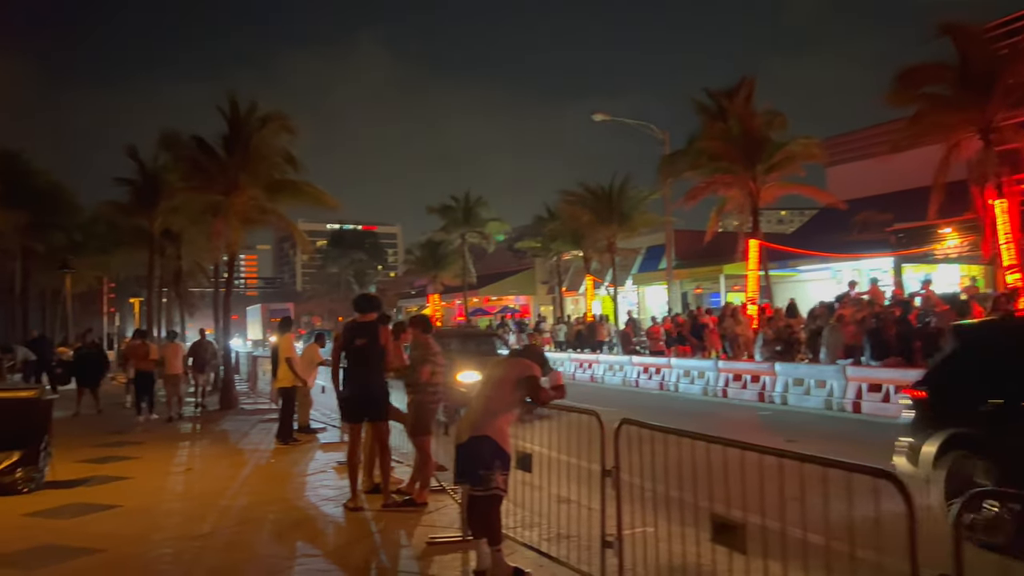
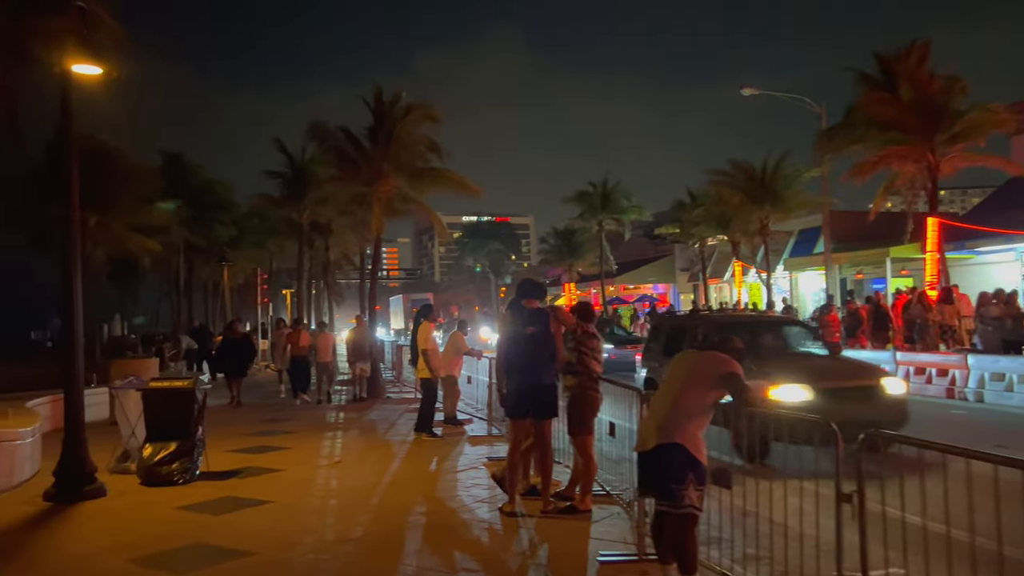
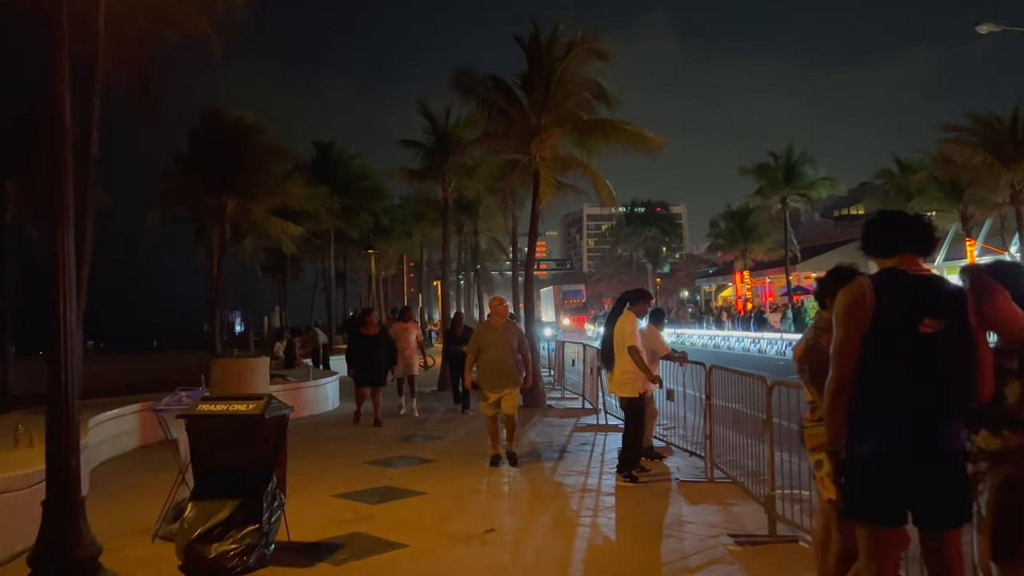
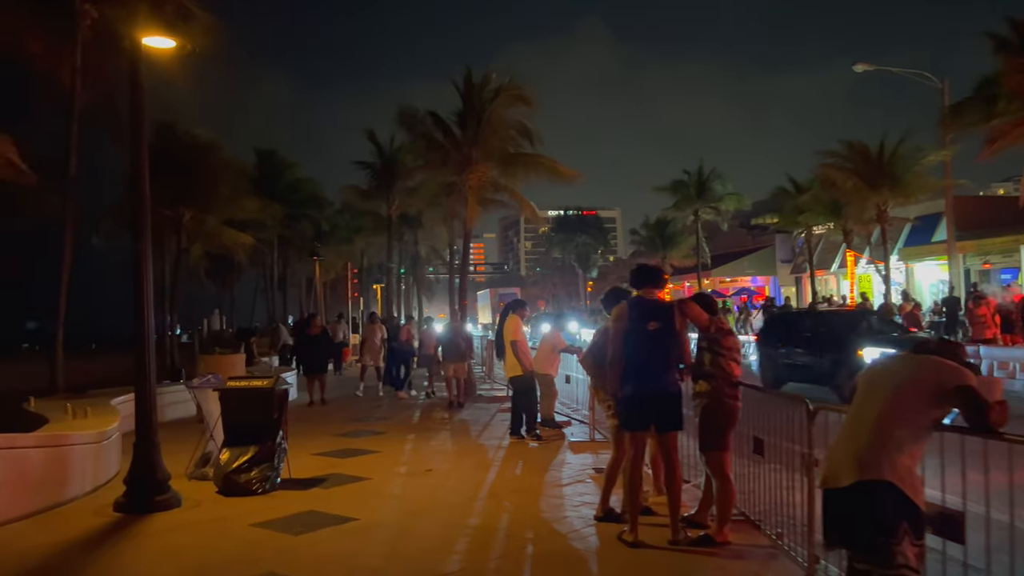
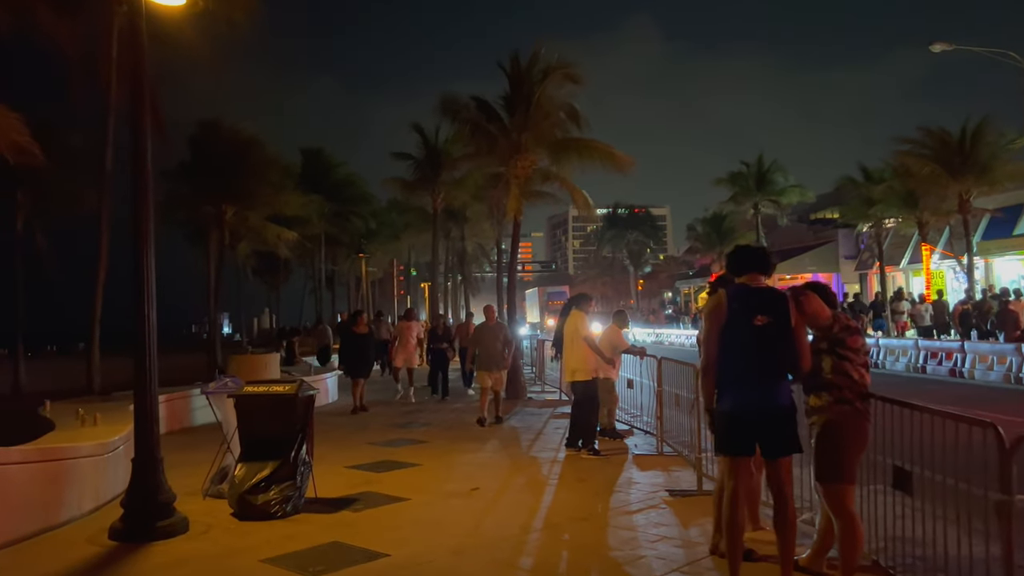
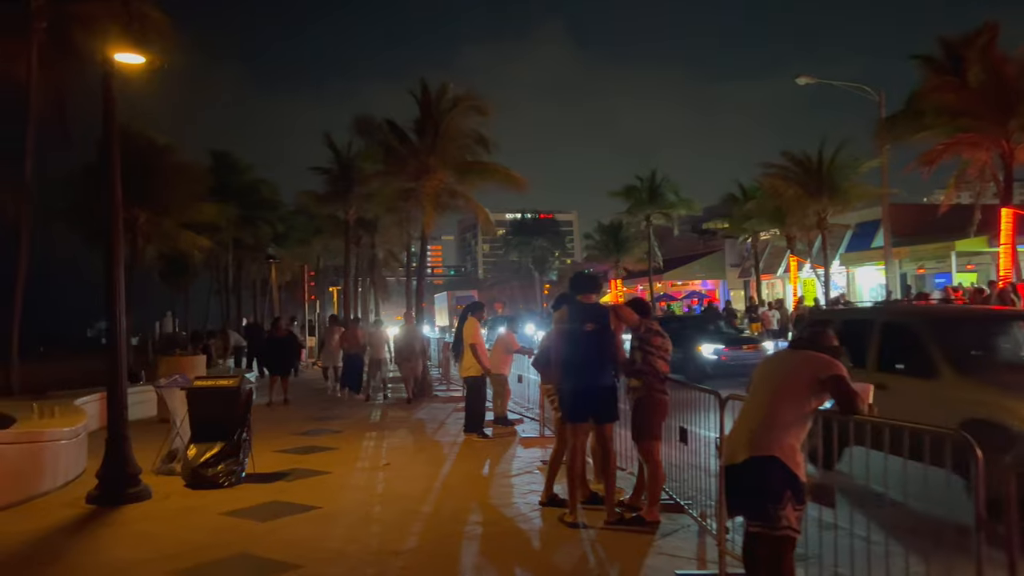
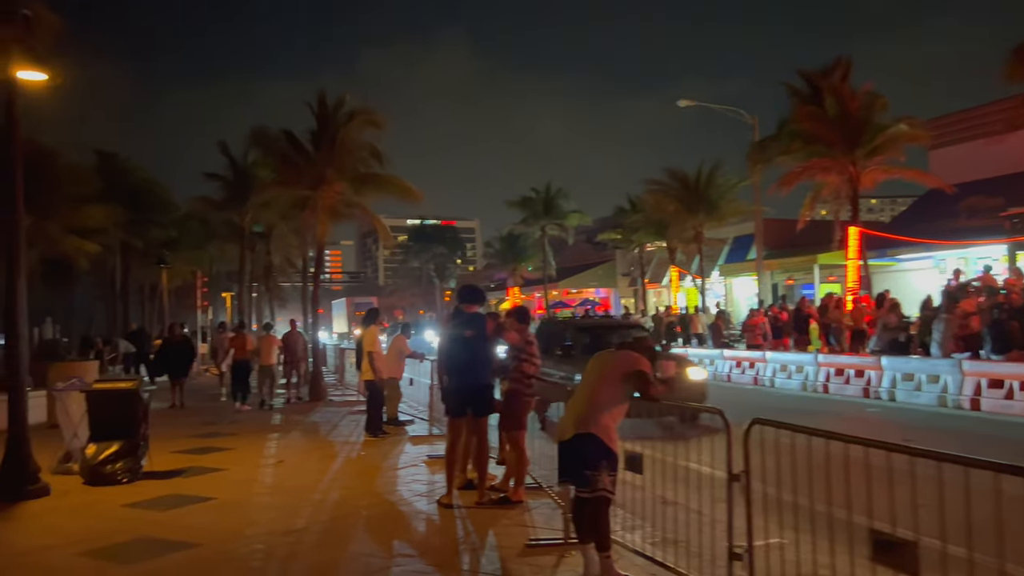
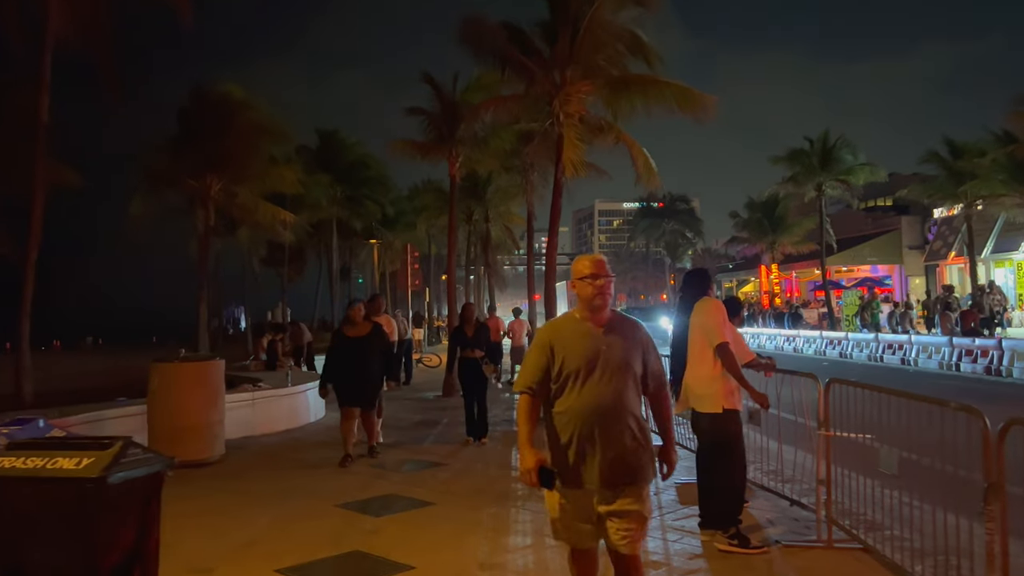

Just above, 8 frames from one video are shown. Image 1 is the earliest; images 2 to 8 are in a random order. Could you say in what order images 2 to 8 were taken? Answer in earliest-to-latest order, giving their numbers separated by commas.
7, 2, 6, 4, 5, 3, 8
